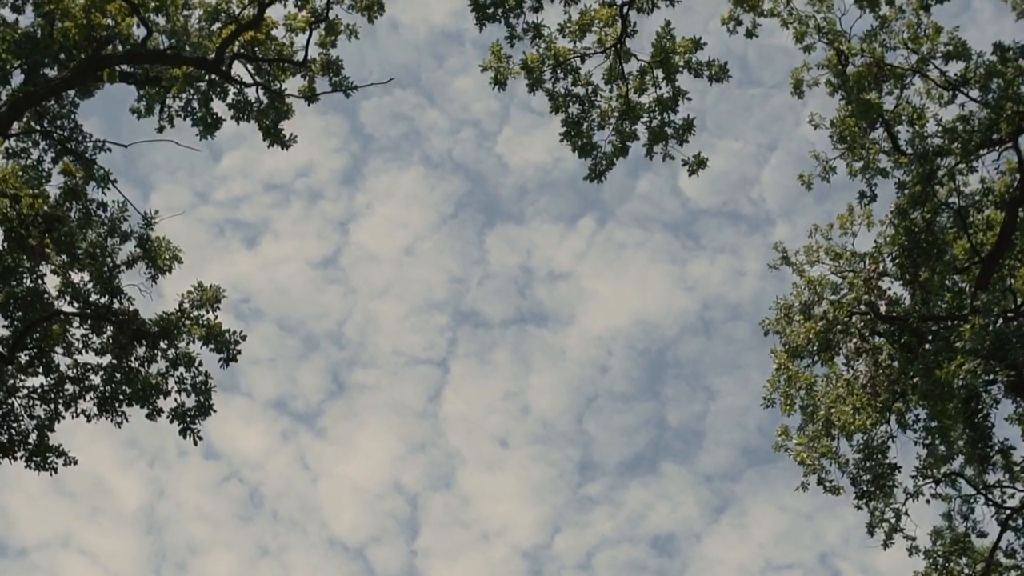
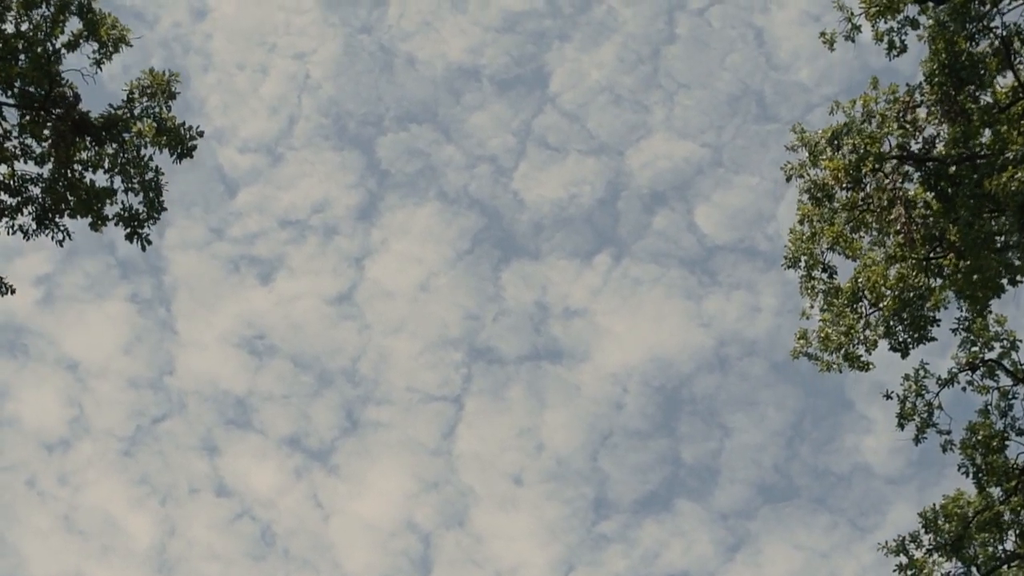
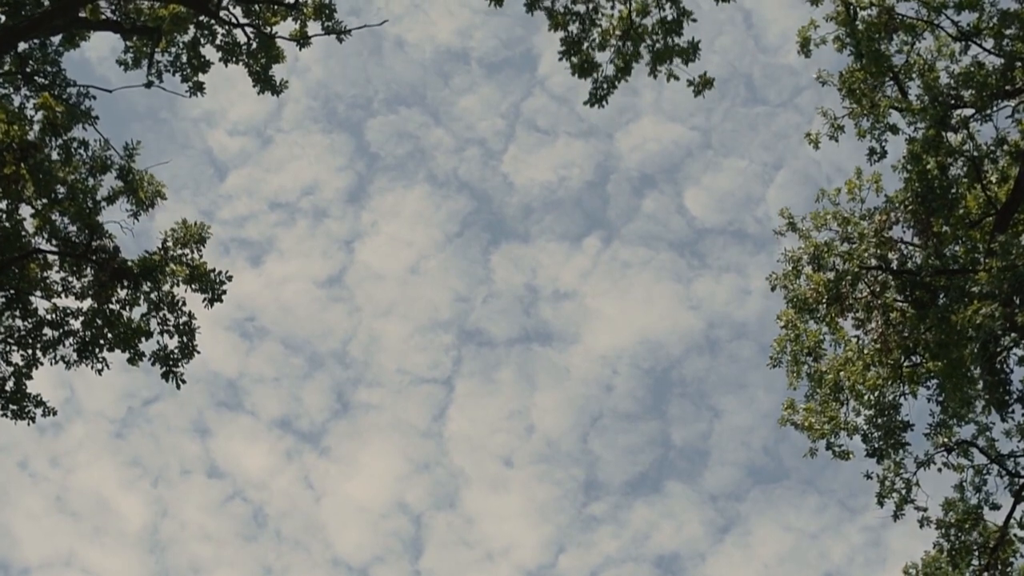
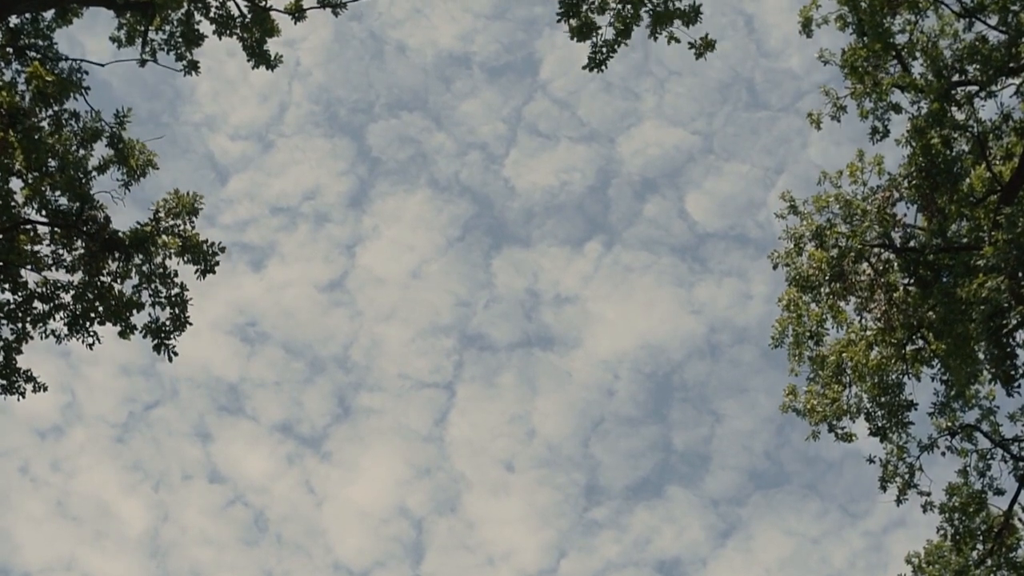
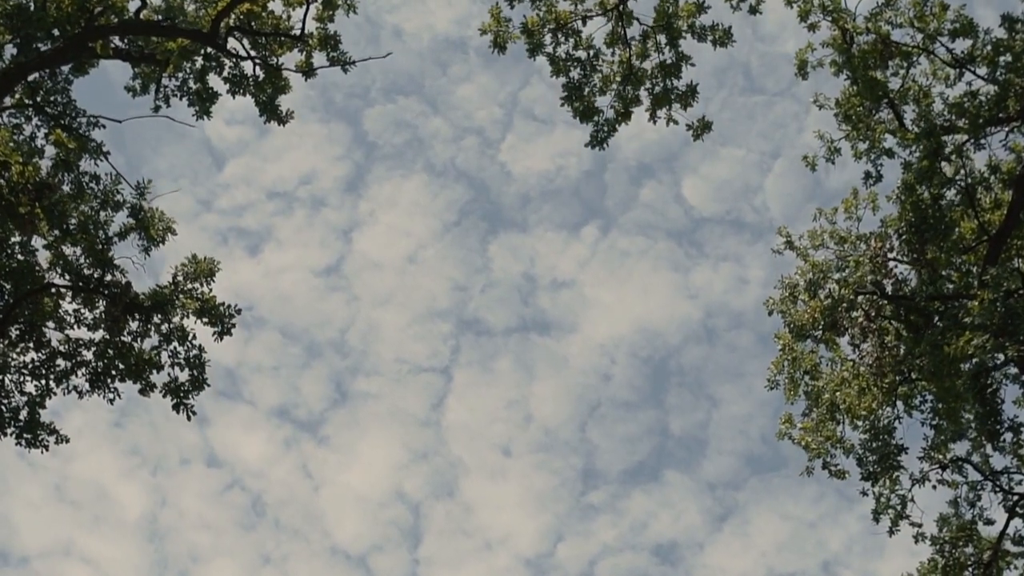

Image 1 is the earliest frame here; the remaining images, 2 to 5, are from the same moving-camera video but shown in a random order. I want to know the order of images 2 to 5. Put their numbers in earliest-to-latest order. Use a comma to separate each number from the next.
5, 3, 4, 2
